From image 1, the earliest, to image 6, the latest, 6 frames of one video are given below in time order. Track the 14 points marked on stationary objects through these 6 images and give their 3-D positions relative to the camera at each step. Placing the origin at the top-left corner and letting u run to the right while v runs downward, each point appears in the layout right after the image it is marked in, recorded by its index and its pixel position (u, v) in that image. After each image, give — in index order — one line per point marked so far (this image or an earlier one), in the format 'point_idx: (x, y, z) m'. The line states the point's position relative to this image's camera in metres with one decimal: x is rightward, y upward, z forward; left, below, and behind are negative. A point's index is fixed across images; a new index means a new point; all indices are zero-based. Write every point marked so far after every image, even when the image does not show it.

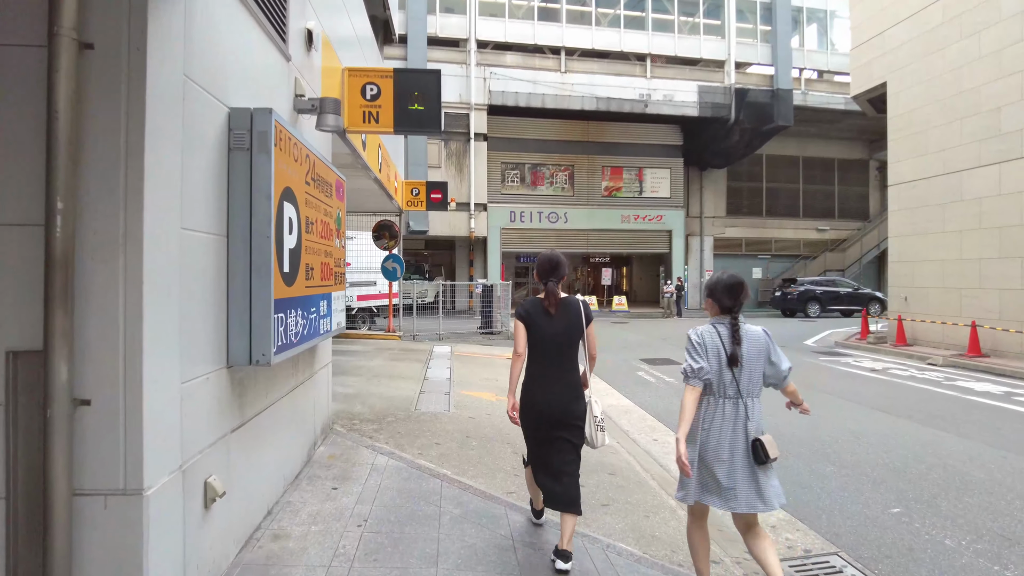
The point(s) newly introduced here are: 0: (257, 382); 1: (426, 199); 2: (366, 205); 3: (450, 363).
0: (-1.3, -0.5, +3.4) m
1: (-1.7, +1.7, +12.8) m
2: (-2.7, +1.5, +12.3) m
3: (-0.9, -1.1, +9.8) m
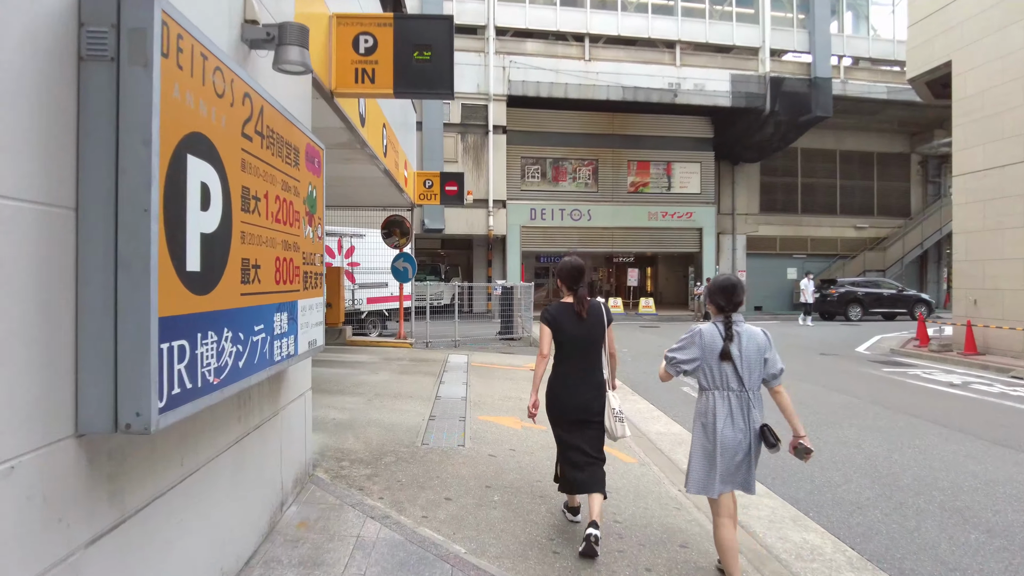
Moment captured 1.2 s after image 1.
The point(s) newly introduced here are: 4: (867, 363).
0: (-1.1, -0.5, +2.1) m
1: (-1.3, +1.7, +11.6) m
2: (-2.3, +1.5, +11.1) m
3: (-0.6, -1.1, +8.5) m
4: (+6.4, -1.4, +12.1) m
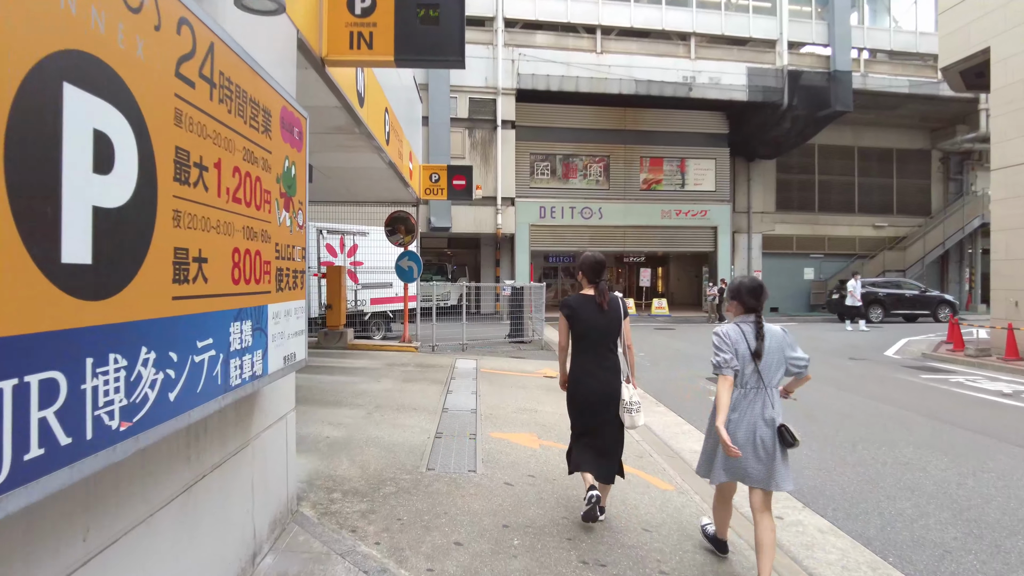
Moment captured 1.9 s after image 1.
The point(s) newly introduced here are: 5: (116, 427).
0: (-1.0, -0.5, +1.4) m
1: (-1.1, +1.7, +10.9) m
2: (-2.1, +1.5, +10.5) m
3: (-0.4, -1.2, +7.9) m
4: (+6.6, -1.4, +11.3) m
5: (-0.8, -0.3, +1.4) m
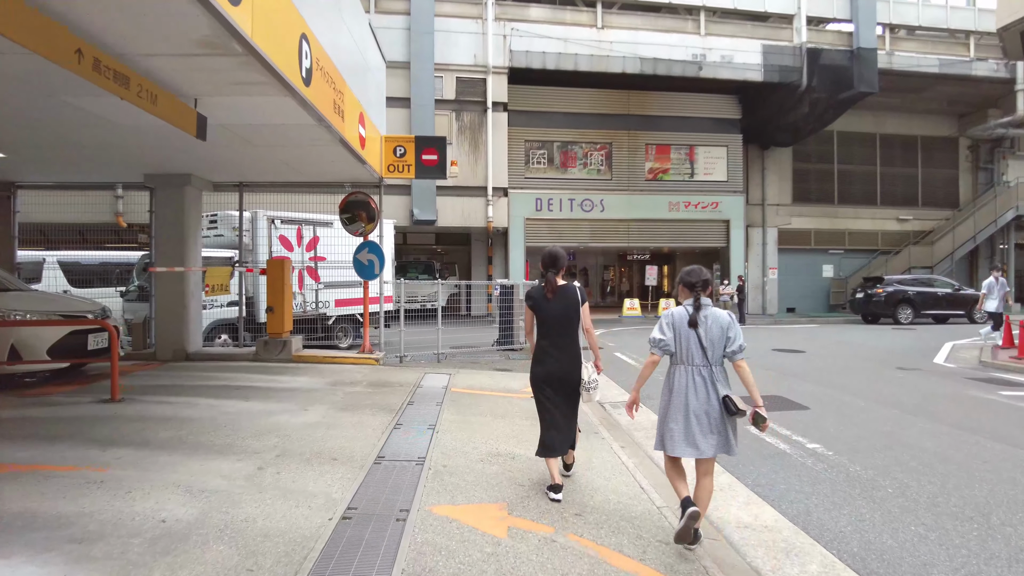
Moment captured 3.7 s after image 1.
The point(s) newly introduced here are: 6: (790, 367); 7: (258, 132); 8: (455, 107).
0: (-1.3, -0.5, -0.5) m
1: (-1.3, +1.7, +9.0) m
2: (-2.4, +1.5, +8.5) m
3: (-0.7, -1.1, +5.9) m
4: (+6.4, -1.3, +9.4) m
5: (-1.1, -0.3, -0.5) m
6: (+4.2, -1.2, +10.3) m
7: (-2.4, +1.5, +6.4) m
8: (-1.6, +5.2, +19.1) m
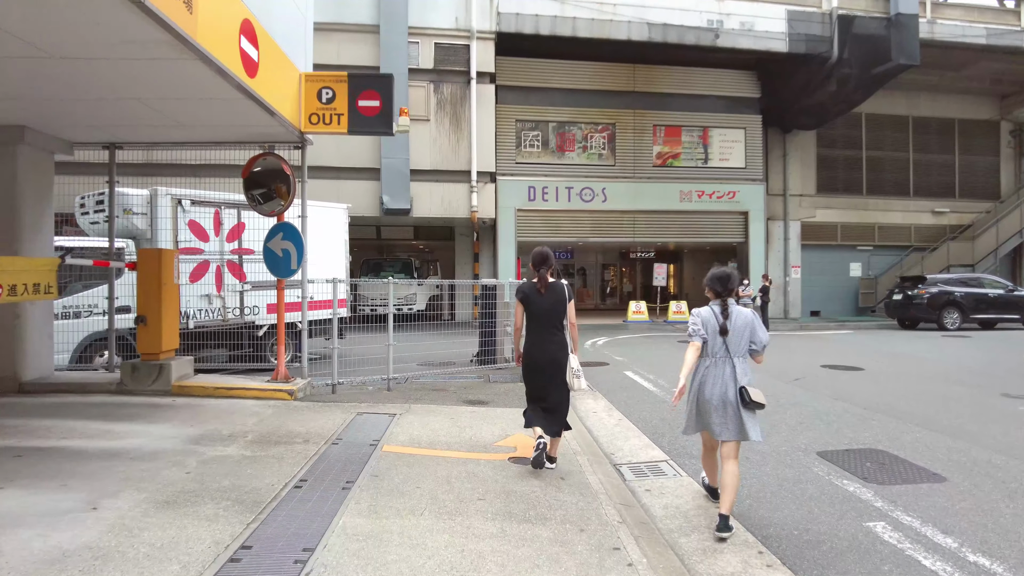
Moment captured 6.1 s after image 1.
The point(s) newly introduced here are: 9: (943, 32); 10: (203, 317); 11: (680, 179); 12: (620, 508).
0: (-1.5, -0.5, -3.1) m
1: (-1.5, +1.7, +6.4) m
2: (-2.6, +1.5, +5.9) m
3: (-0.9, -1.1, +3.3) m
4: (+6.1, -1.3, +6.8) m
5: (-1.3, -0.3, -3.1) m
6: (+4.0, -1.2, +7.7) m
7: (-2.7, +1.5, +3.8) m
8: (-1.9, +5.2, +16.5) m
9: (+11.7, +7.0, +18.2) m
10: (-4.0, -0.4, +8.7) m
11: (+4.7, +3.1, +18.8) m
12: (+0.6, -1.3, +4.0) m
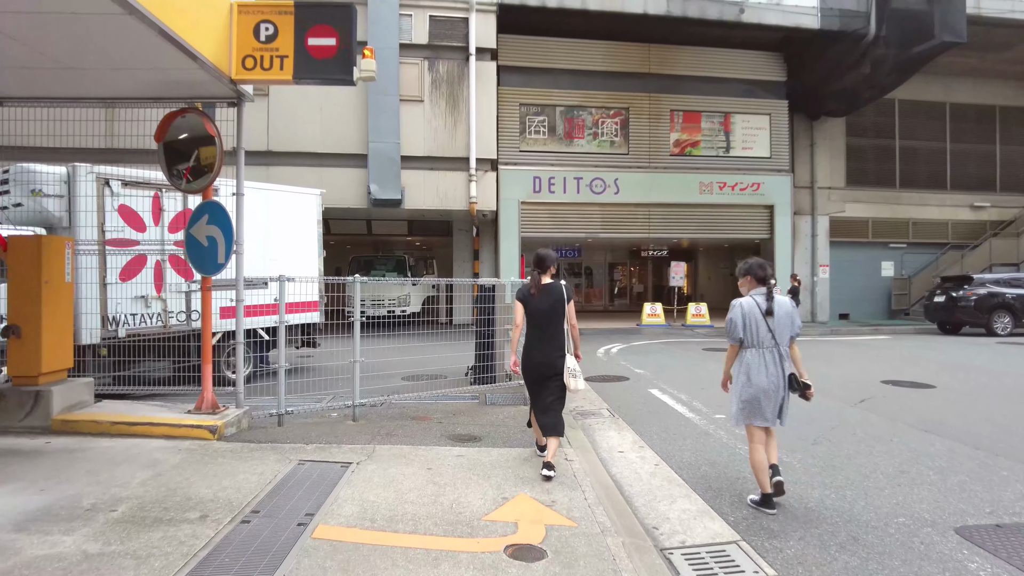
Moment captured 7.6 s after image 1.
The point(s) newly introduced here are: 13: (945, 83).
0: (-1.5, -0.5, -4.7) m
1: (-1.5, +1.7, +4.8) m
2: (-2.6, +1.5, +4.3) m
3: (-0.9, -1.1, +1.7) m
4: (+6.1, -1.3, +5.2) m
5: (-1.4, -0.3, -4.7) m
6: (+4.0, -1.2, +6.1) m
7: (-2.7, +1.5, +2.3) m
8: (-1.8, +5.2, +15.0) m
9: (+11.8, +7.0, +16.6) m
10: (-4.0, -0.4, +7.1) m
11: (+4.8, +3.0, +17.2) m
12: (+0.6, -1.3, +2.4) m
13: (+12.9, +6.1, +19.9) m
